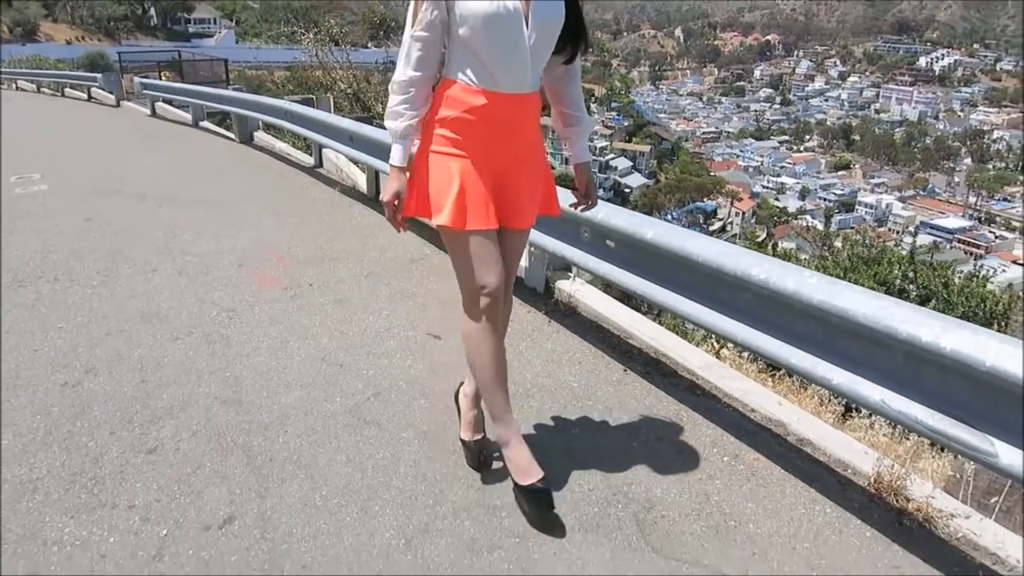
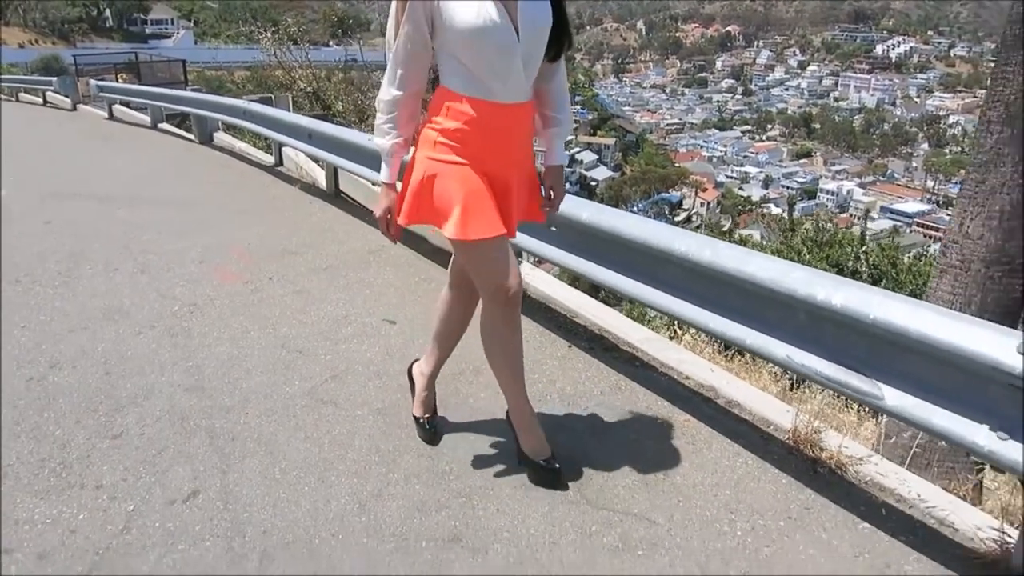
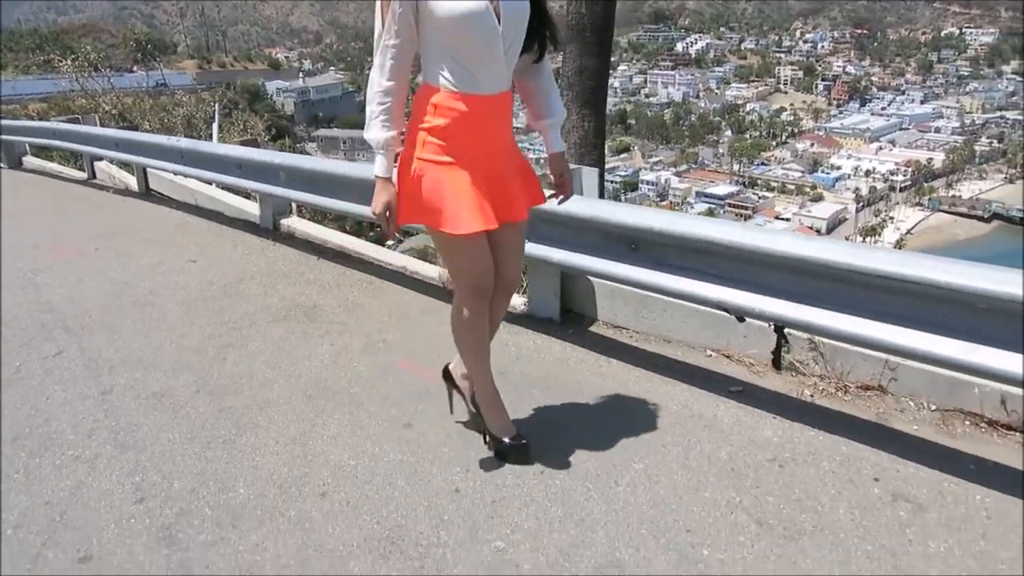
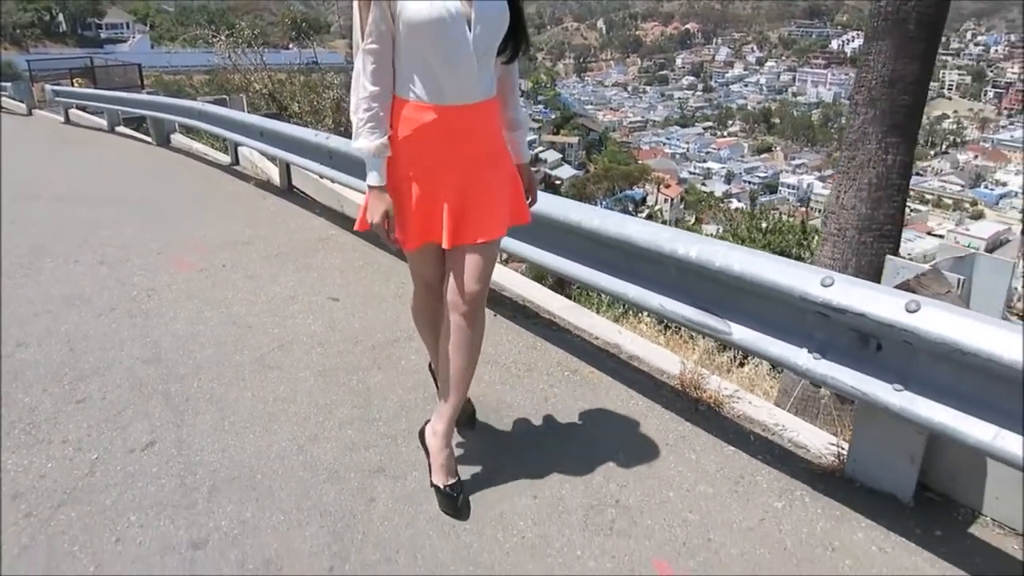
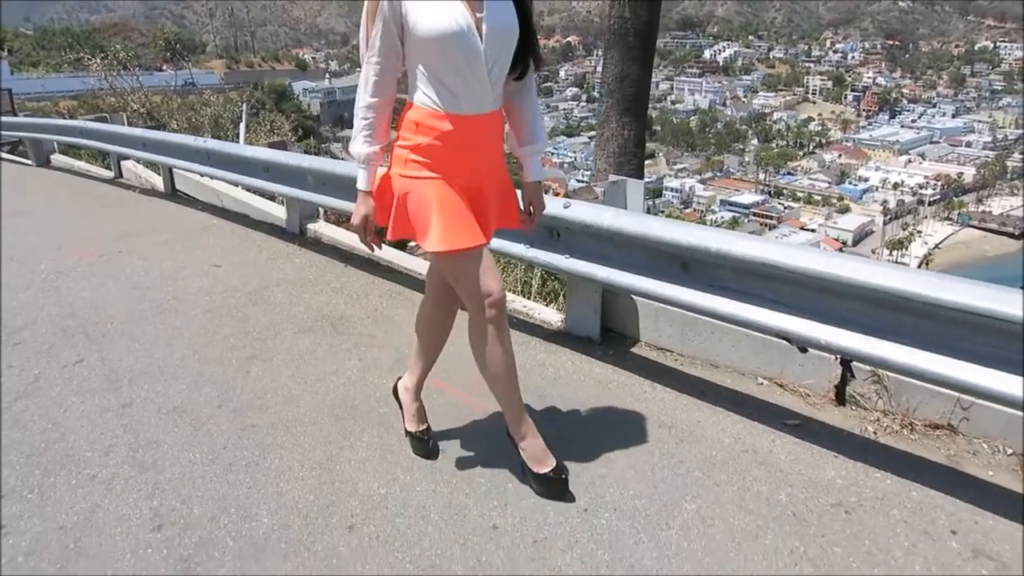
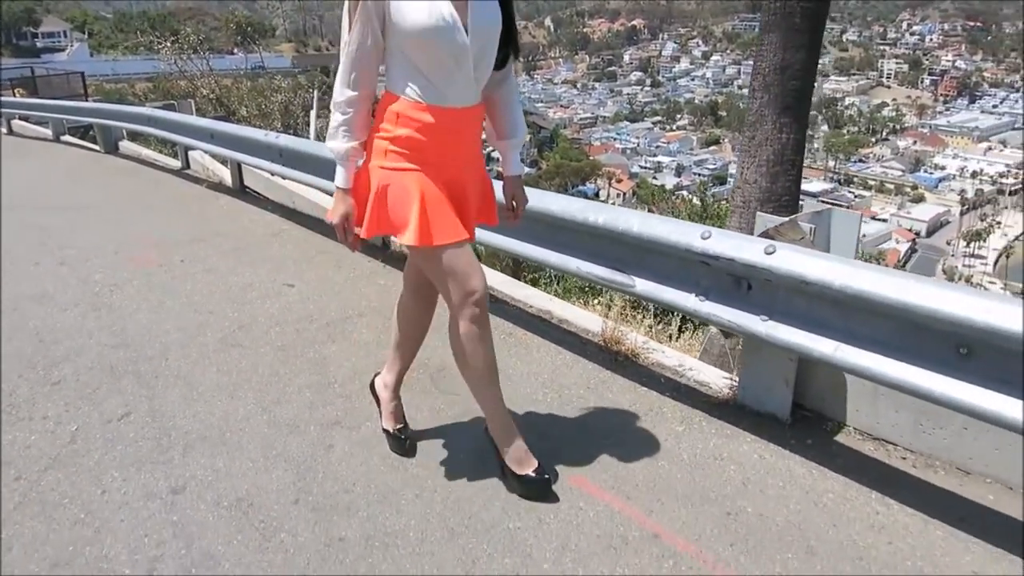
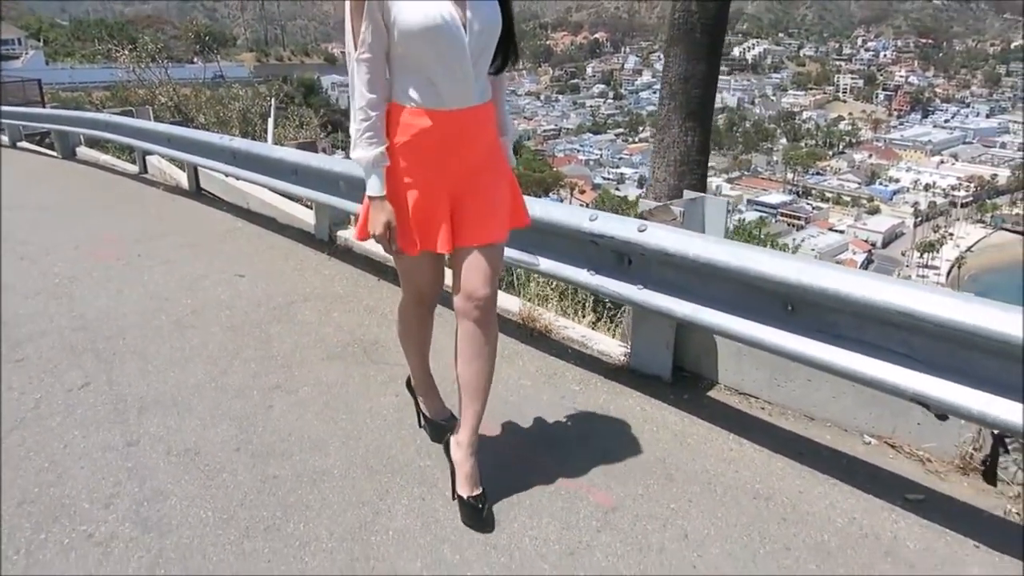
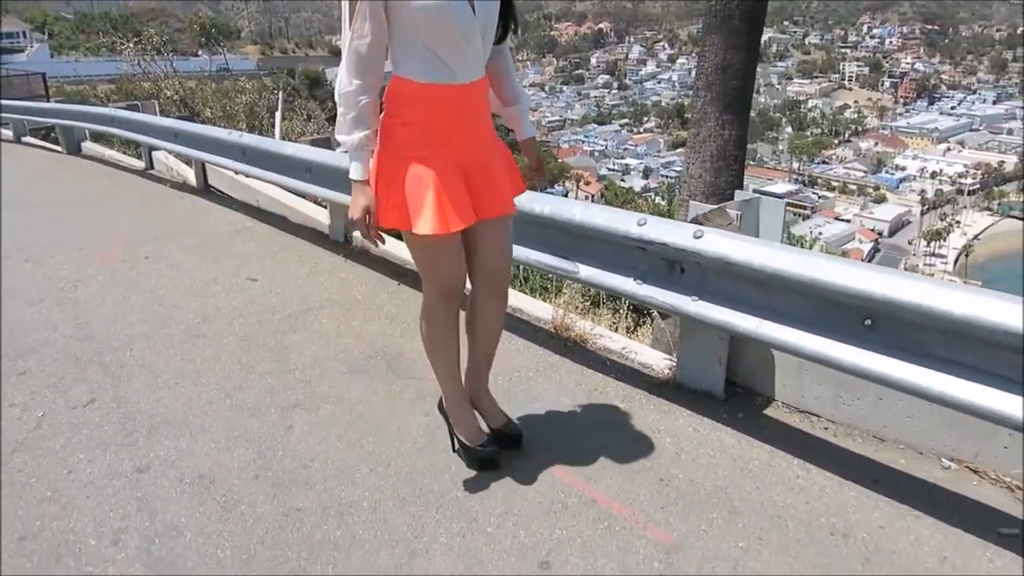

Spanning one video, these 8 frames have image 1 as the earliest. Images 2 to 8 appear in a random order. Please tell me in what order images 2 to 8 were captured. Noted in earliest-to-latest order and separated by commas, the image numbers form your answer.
2, 4, 6, 8, 7, 5, 3
